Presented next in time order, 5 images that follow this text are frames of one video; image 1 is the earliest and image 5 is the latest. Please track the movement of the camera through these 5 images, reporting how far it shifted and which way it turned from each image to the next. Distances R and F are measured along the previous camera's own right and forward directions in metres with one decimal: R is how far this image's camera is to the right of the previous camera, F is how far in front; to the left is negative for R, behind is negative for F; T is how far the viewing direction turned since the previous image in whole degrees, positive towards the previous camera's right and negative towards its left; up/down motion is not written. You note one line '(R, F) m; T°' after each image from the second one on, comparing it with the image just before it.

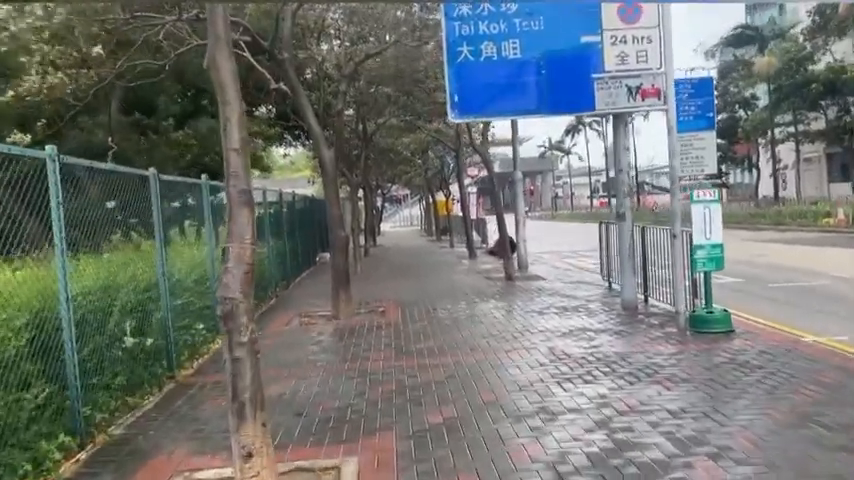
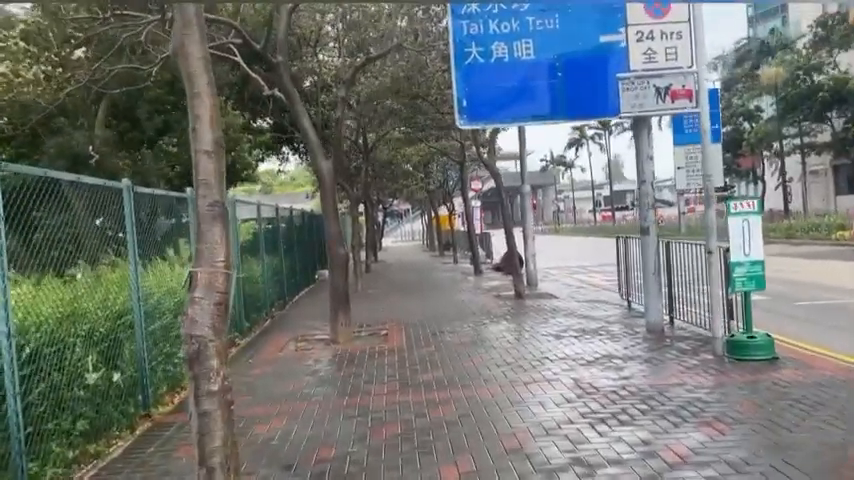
(-0.1, +0.9) m; 0°
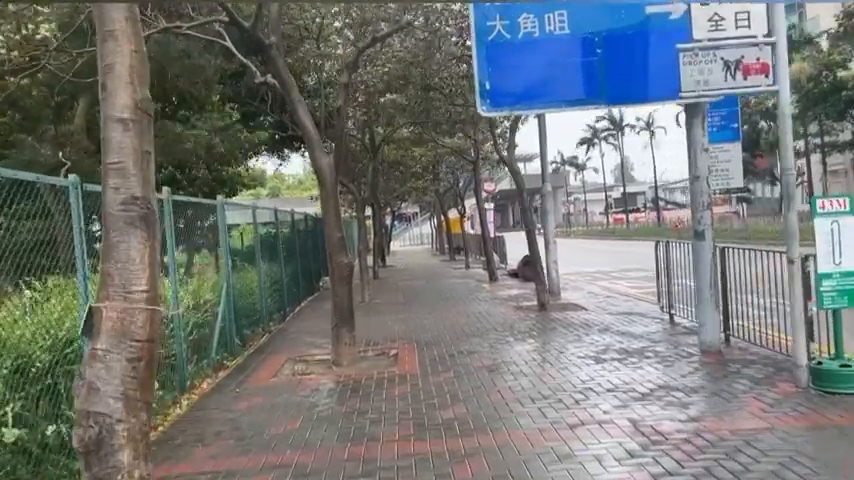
(-0.1, +1.5) m; -1°
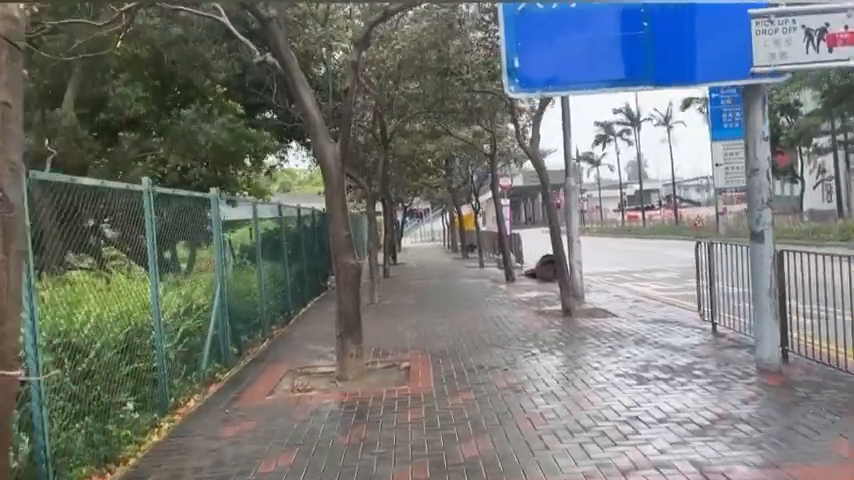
(-0.1, +1.1) m; -1°
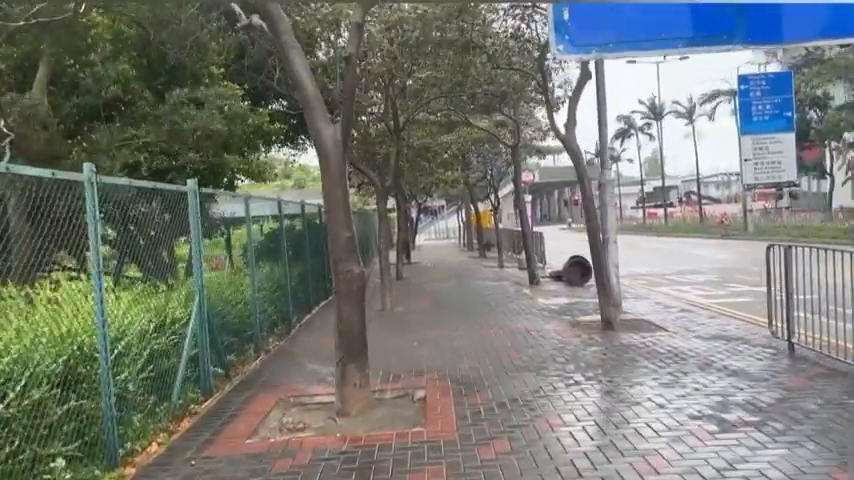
(-0.1, +1.6) m; -1°
